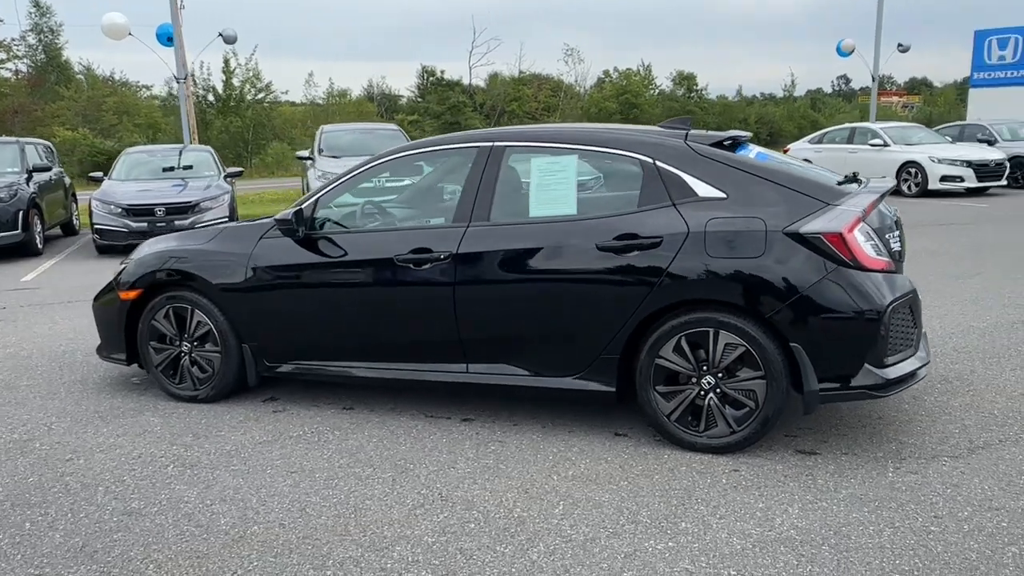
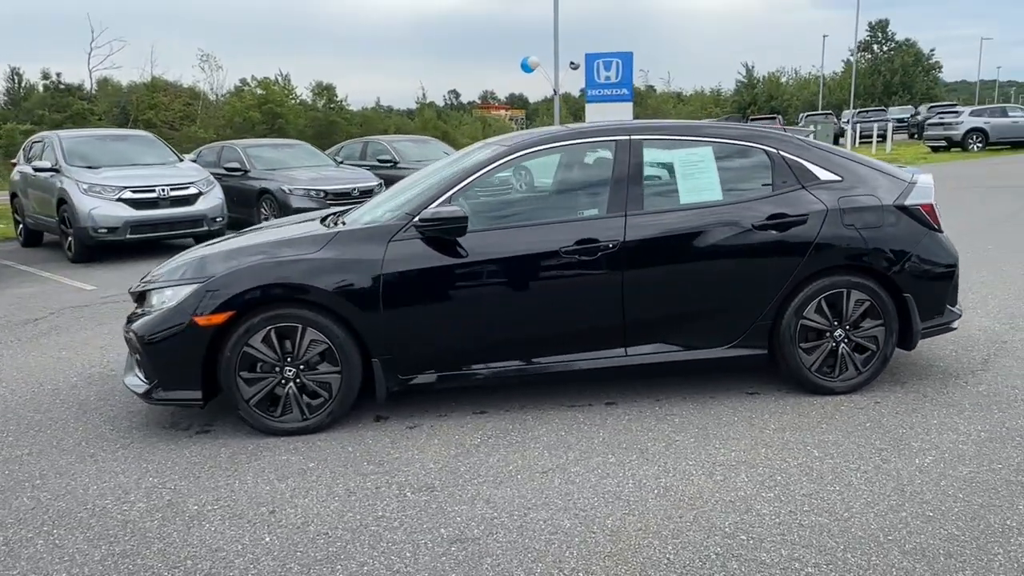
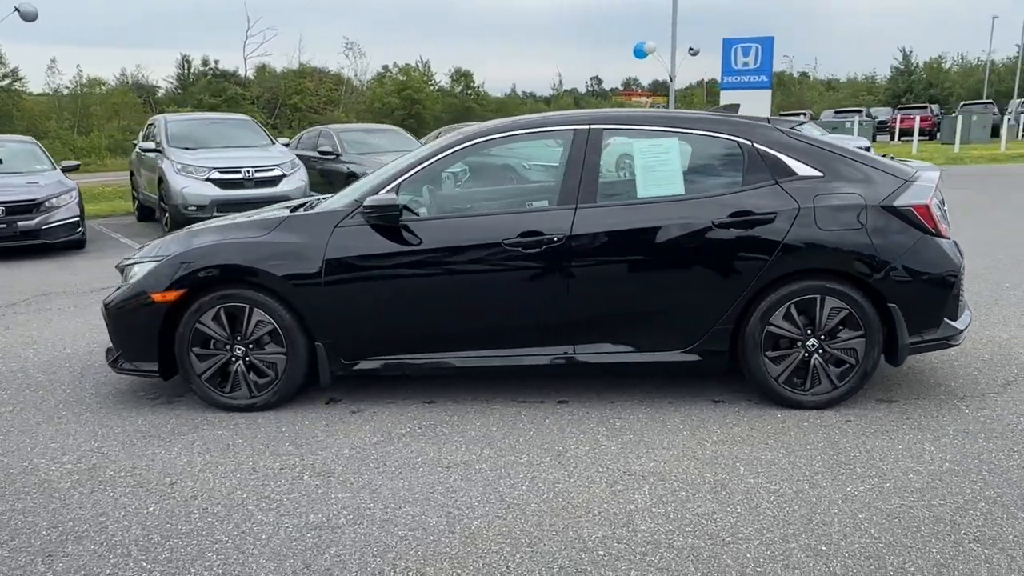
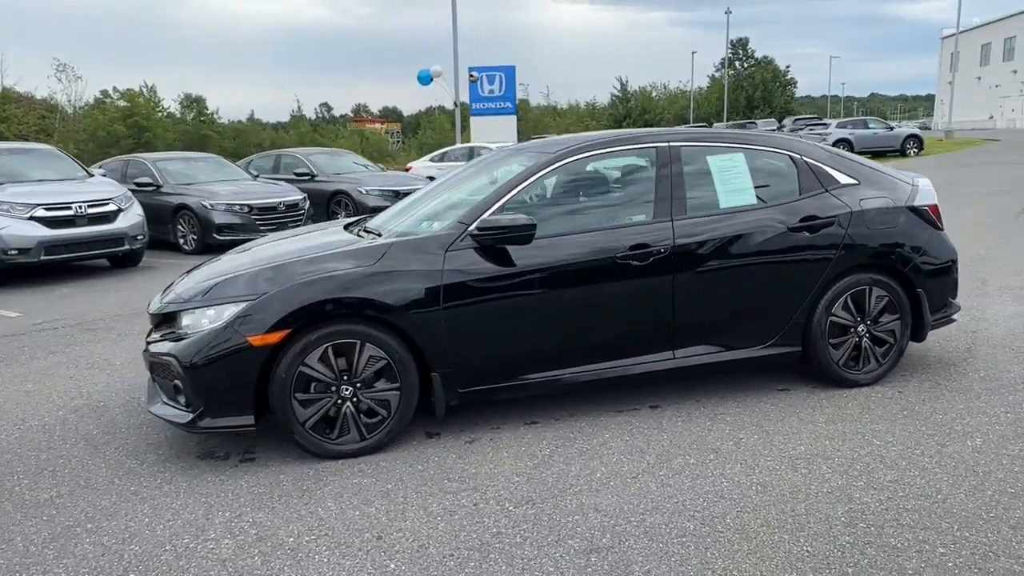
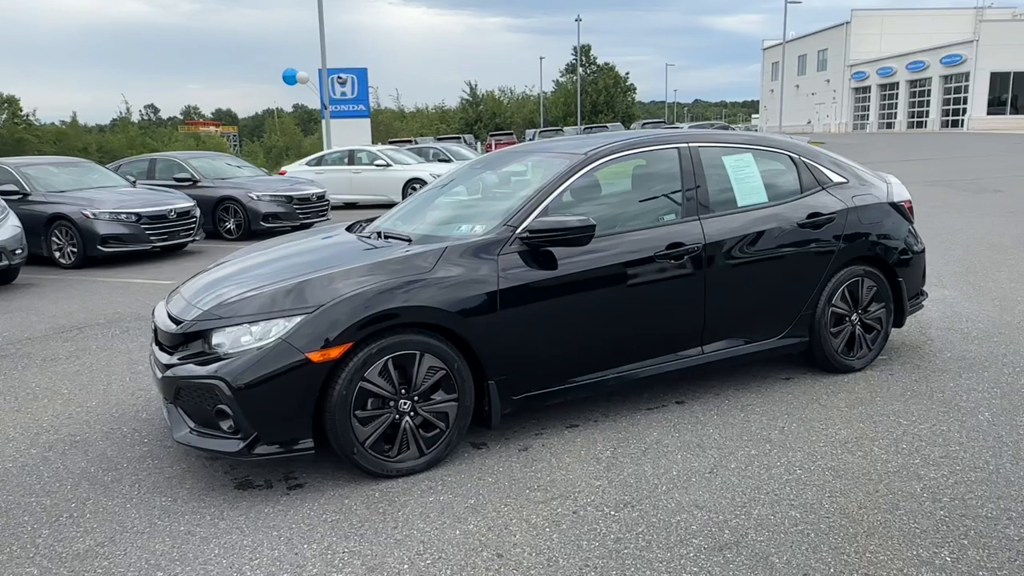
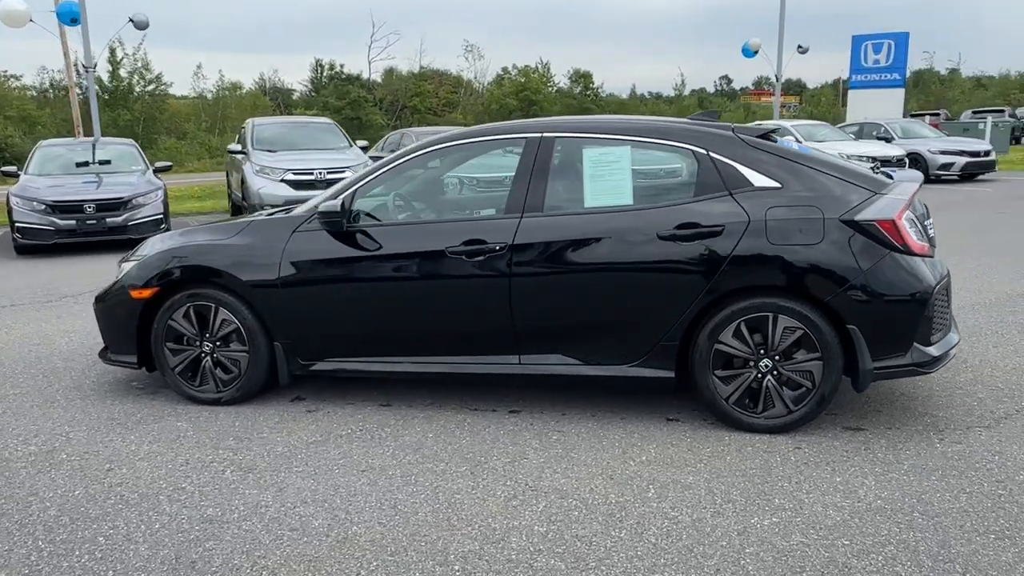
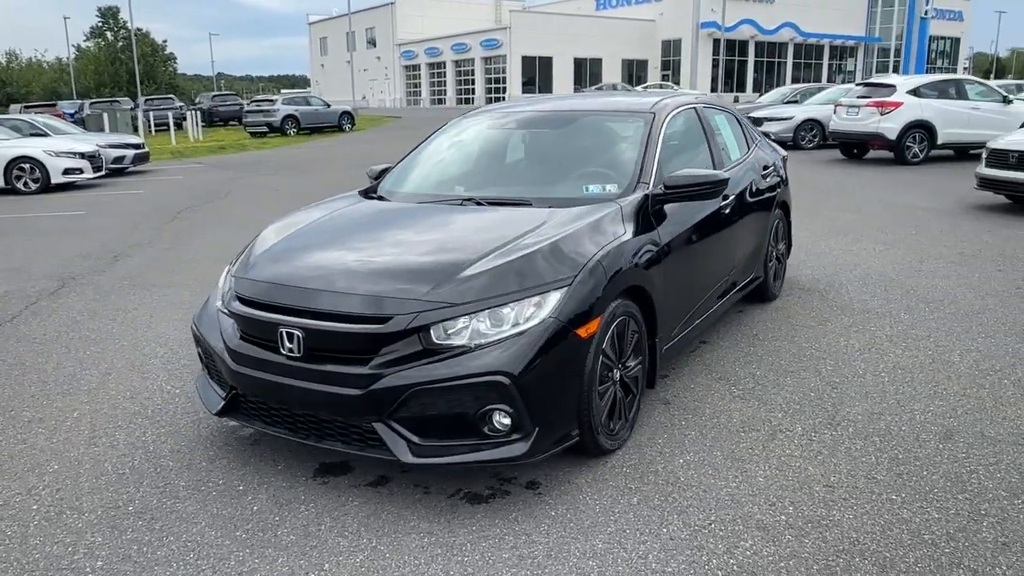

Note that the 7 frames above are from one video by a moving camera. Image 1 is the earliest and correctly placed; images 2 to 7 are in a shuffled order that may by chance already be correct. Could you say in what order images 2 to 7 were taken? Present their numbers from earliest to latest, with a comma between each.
6, 3, 2, 4, 5, 7
